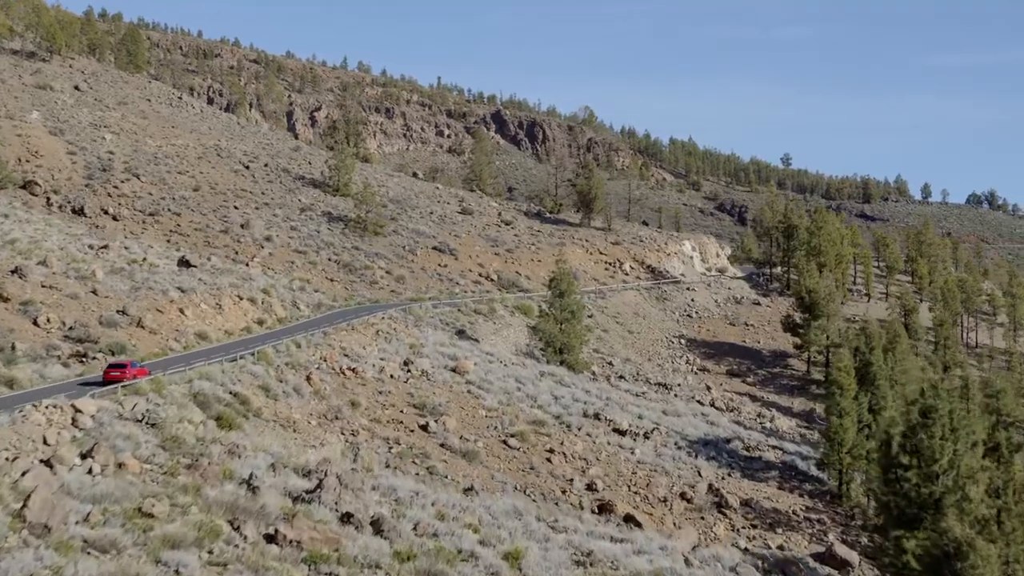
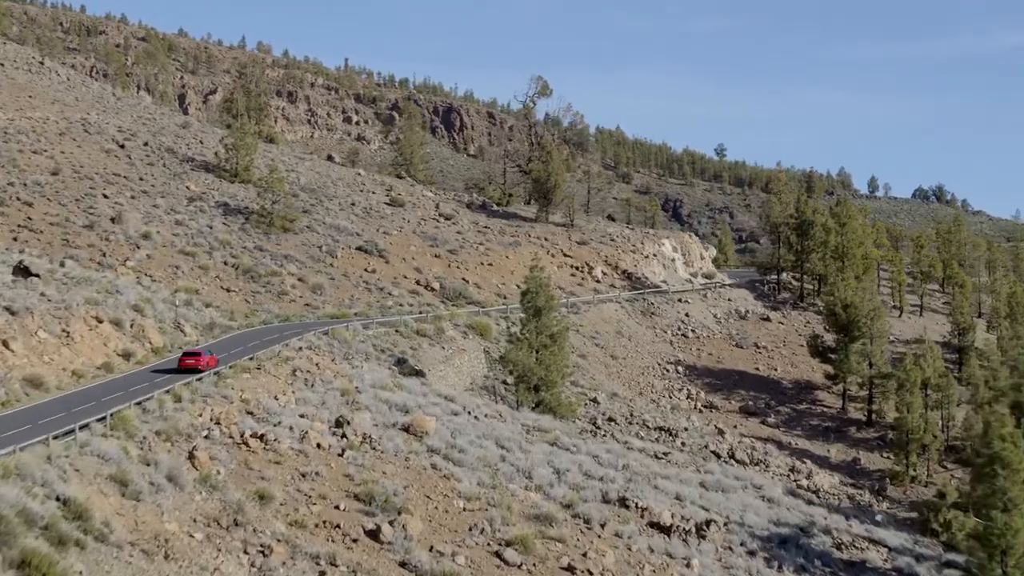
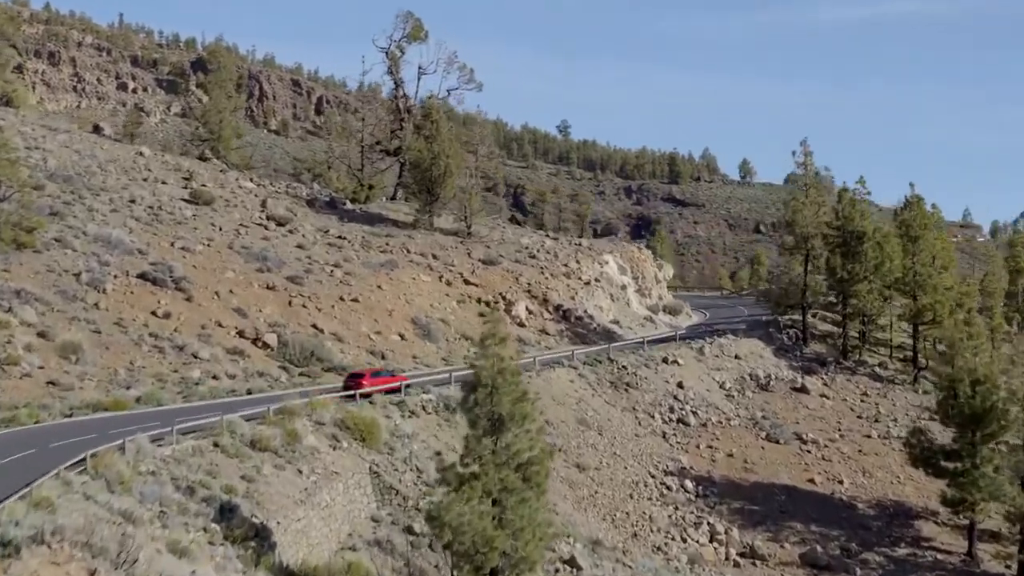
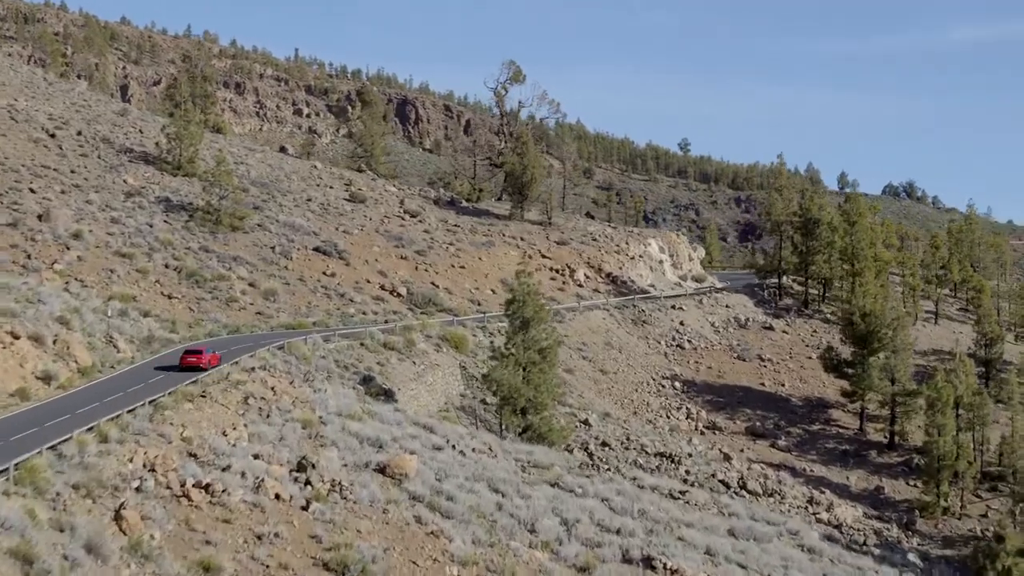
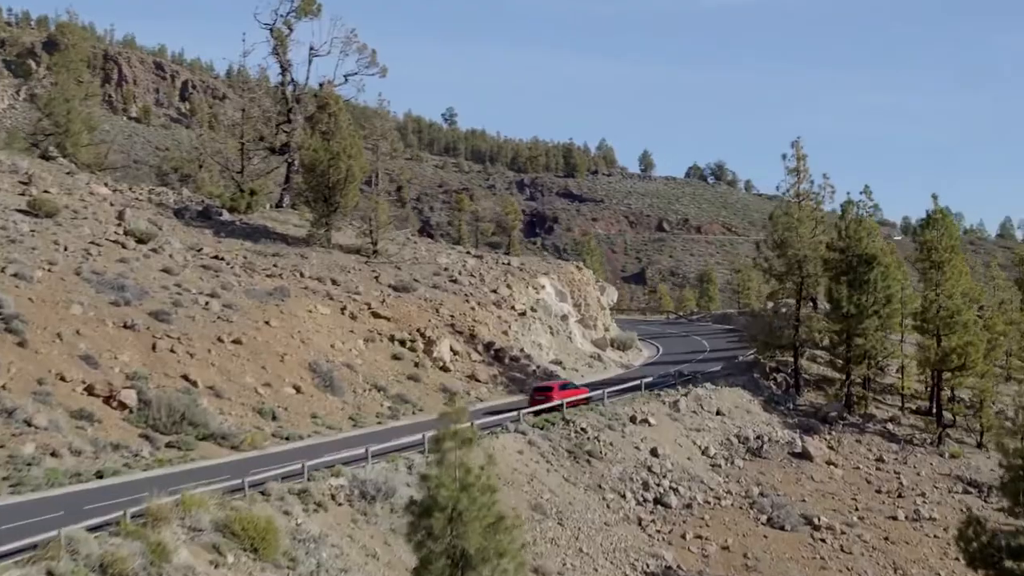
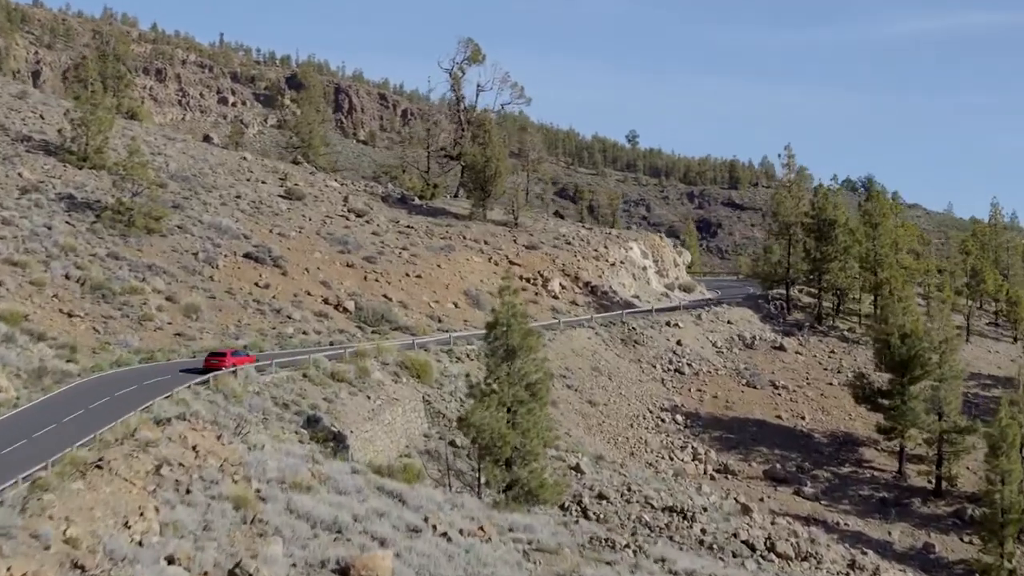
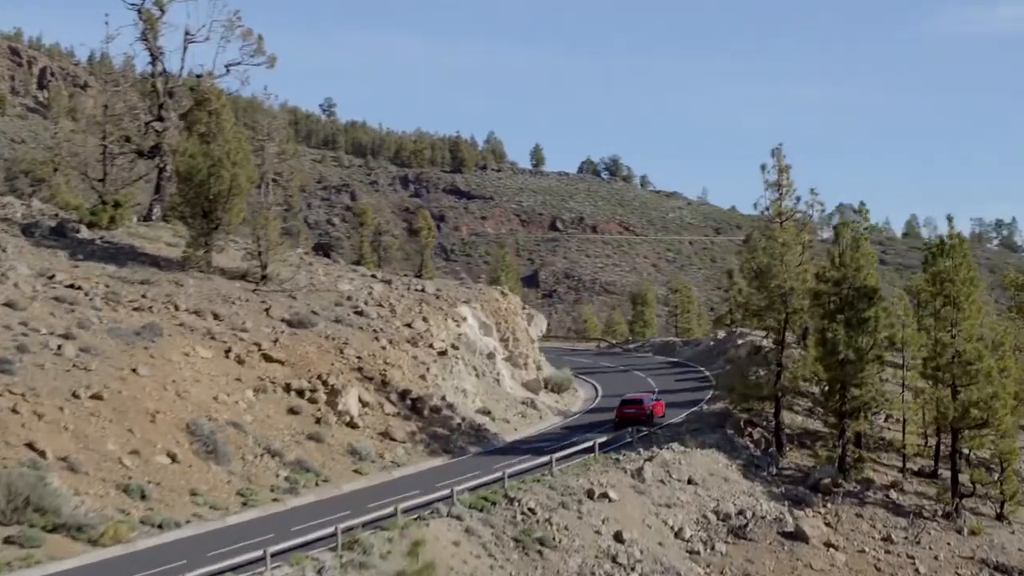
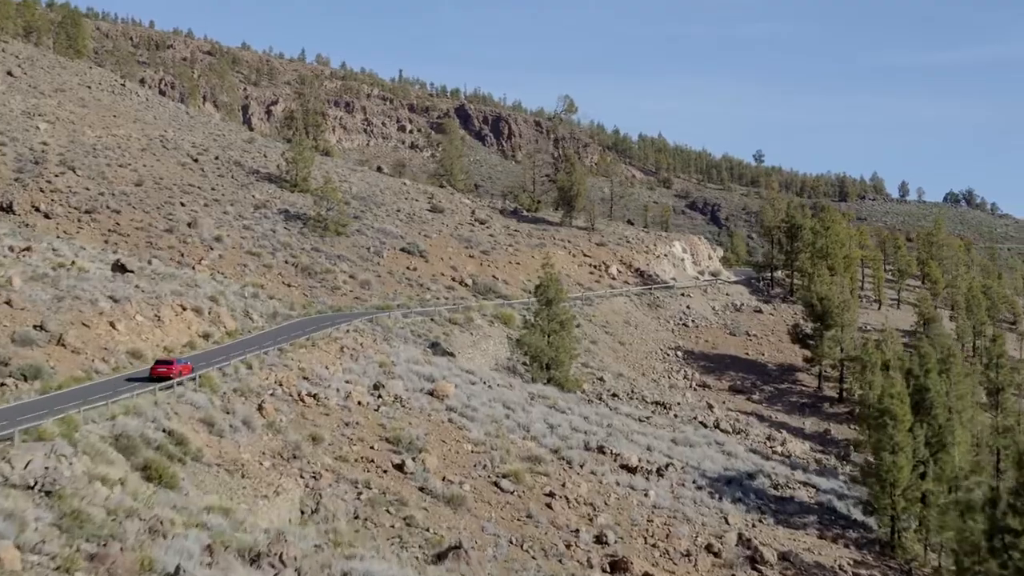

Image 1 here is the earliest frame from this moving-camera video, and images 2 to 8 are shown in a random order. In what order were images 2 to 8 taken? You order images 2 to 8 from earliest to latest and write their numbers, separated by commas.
8, 2, 4, 6, 3, 5, 7
